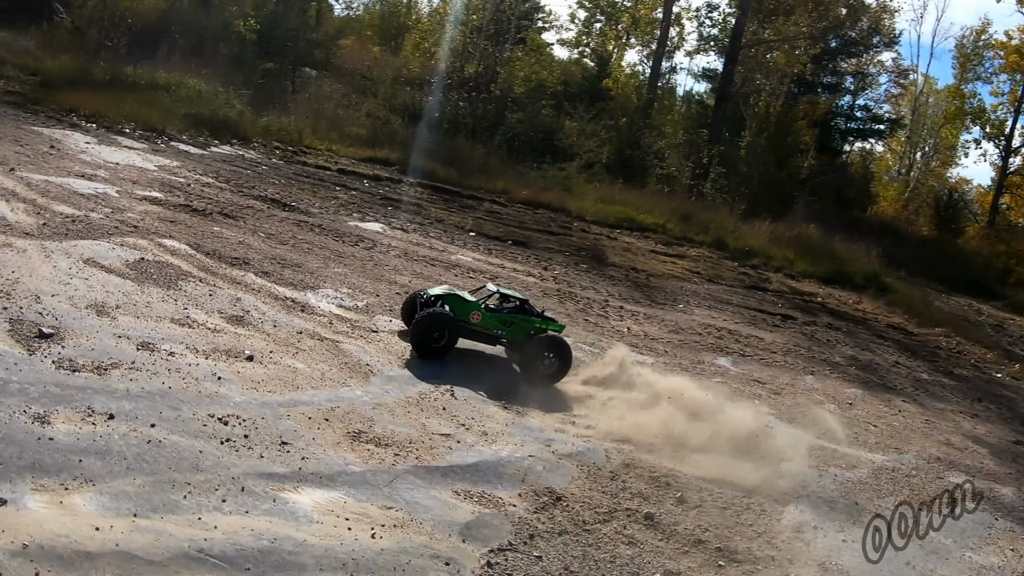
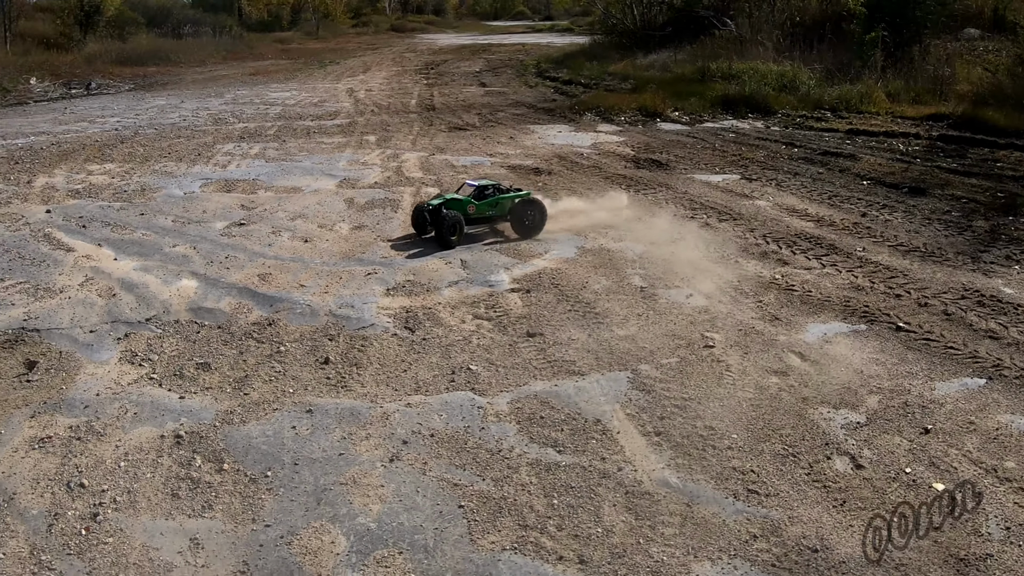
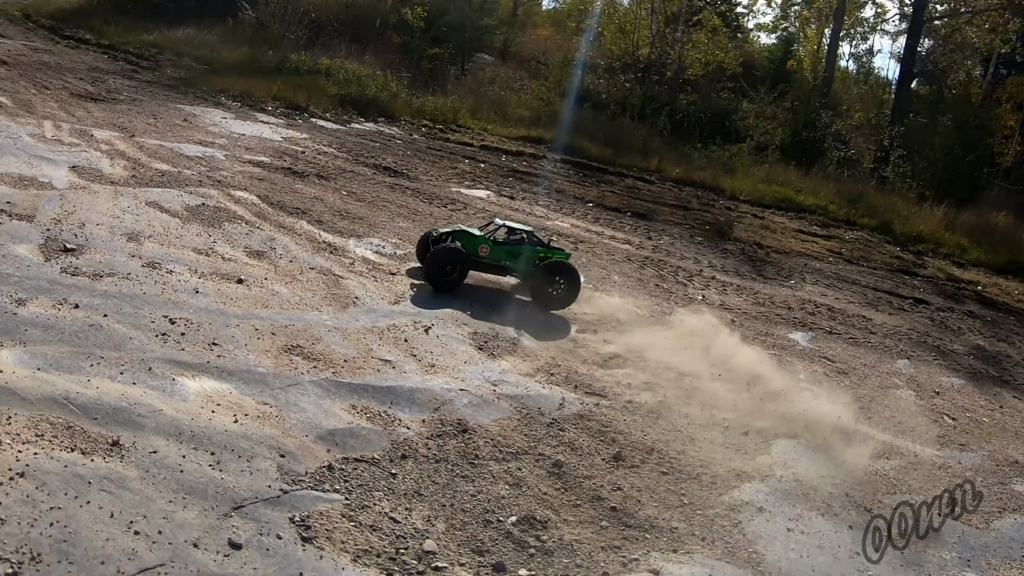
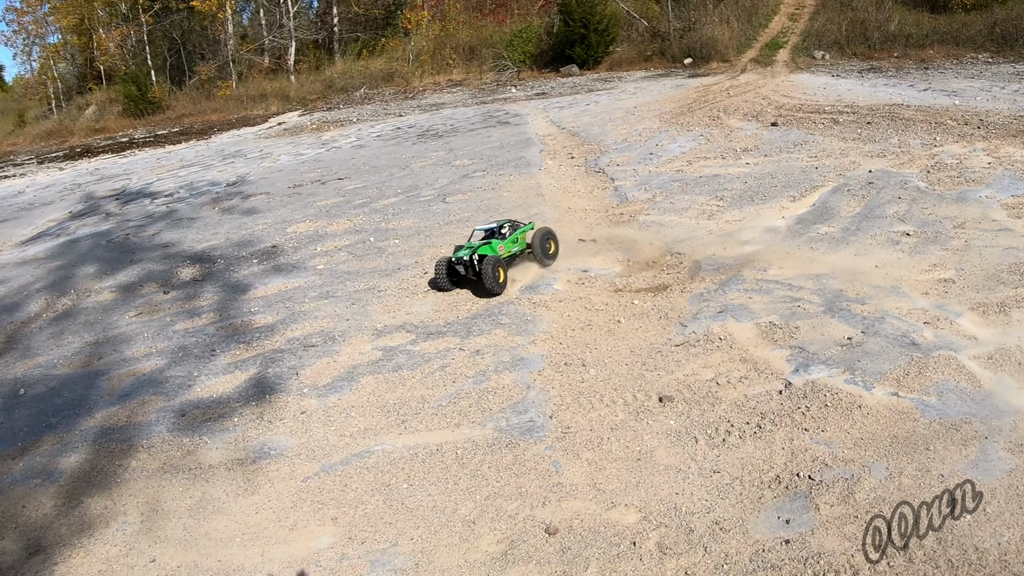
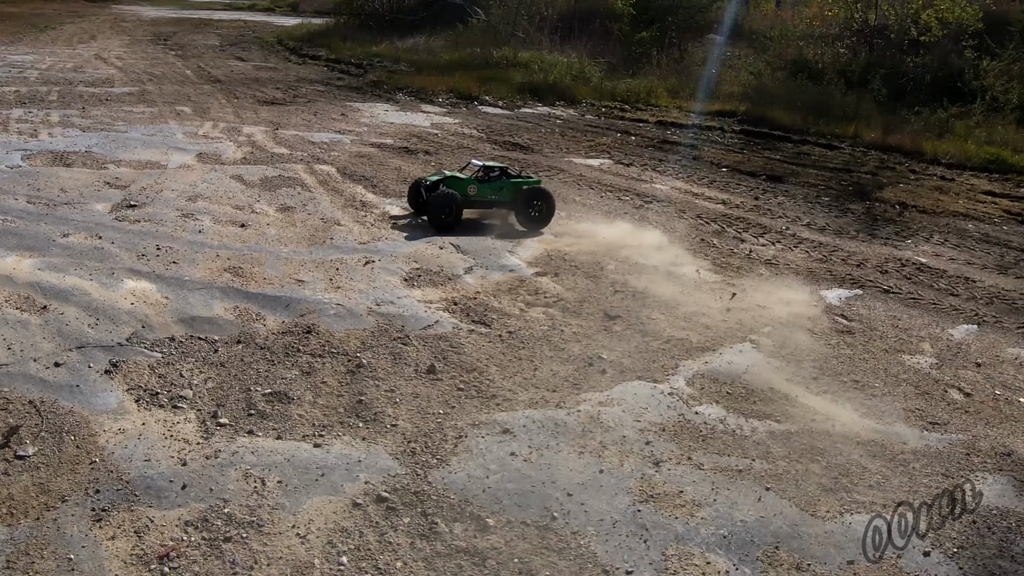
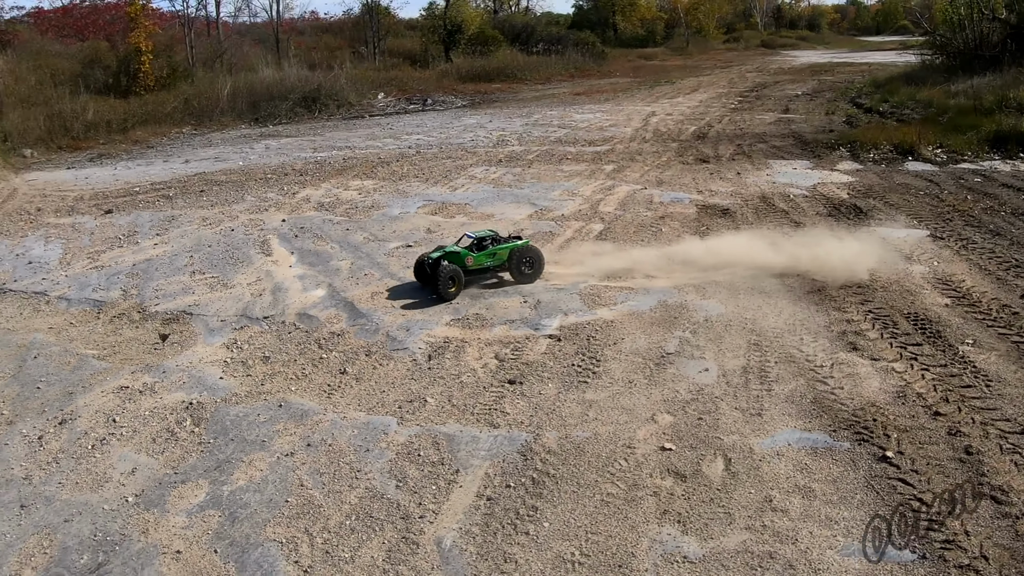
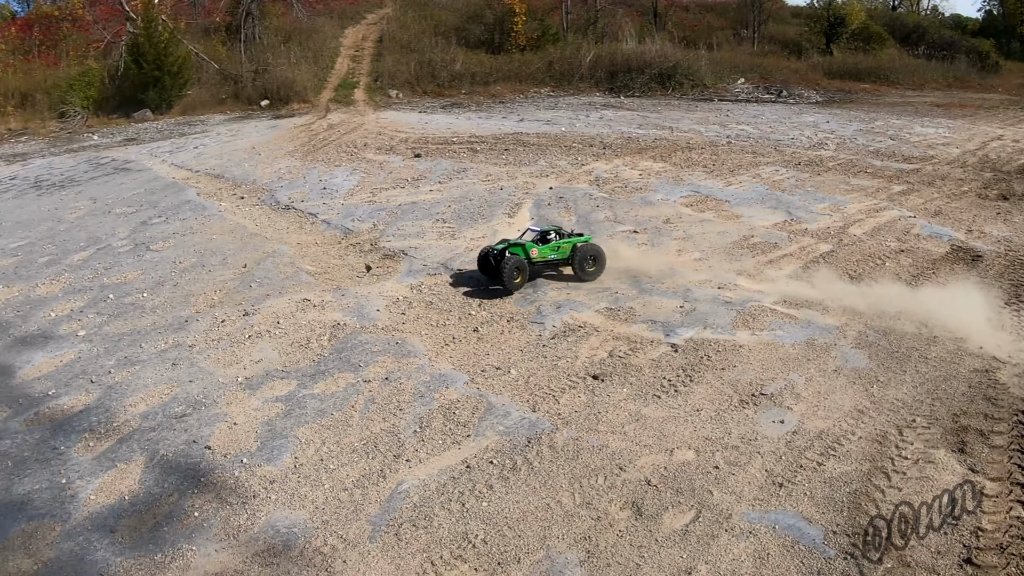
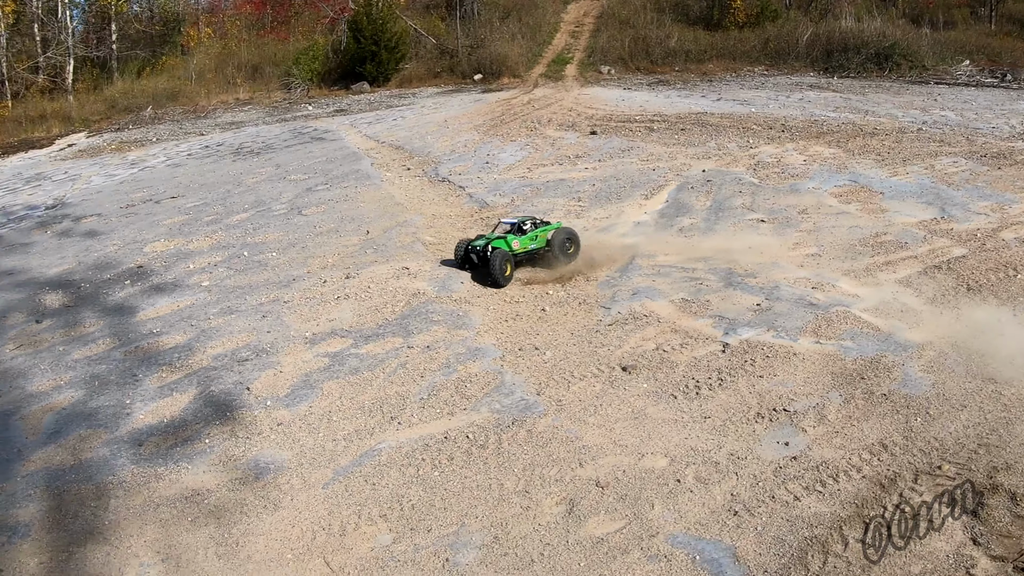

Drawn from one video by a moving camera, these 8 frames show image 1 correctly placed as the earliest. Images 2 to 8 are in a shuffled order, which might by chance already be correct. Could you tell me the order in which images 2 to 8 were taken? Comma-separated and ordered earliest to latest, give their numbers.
3, 5, 2, 6, 7, 8, 4
